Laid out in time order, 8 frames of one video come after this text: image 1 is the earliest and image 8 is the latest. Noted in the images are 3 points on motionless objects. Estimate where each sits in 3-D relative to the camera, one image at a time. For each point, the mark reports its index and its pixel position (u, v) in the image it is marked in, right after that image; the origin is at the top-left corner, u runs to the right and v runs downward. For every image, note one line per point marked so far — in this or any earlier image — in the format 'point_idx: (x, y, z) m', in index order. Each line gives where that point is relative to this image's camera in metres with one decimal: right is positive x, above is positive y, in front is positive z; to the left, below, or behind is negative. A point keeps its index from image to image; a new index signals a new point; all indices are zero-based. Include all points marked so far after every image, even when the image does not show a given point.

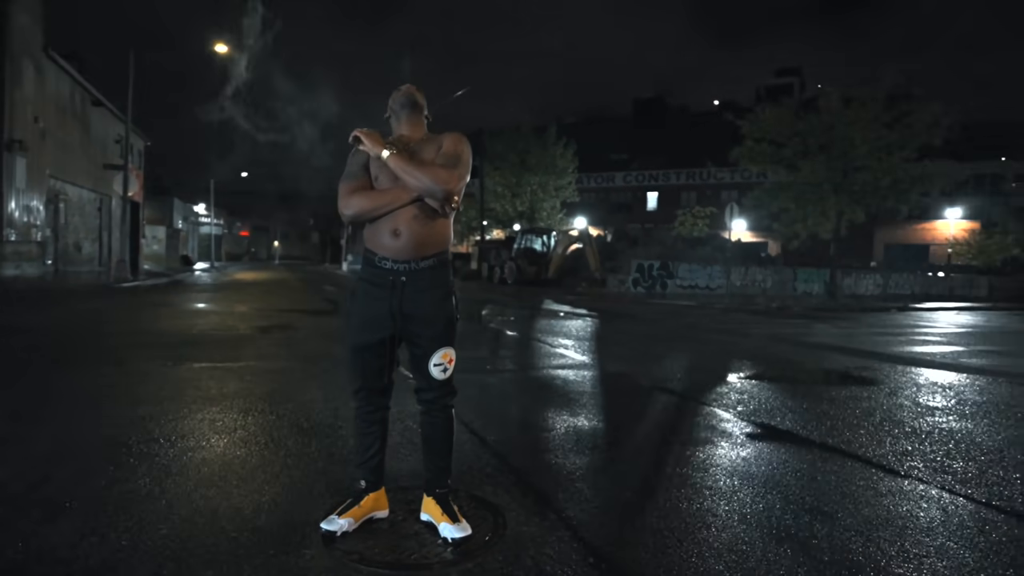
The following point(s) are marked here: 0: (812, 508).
0: (+2.2, -1.6, +4.4) m
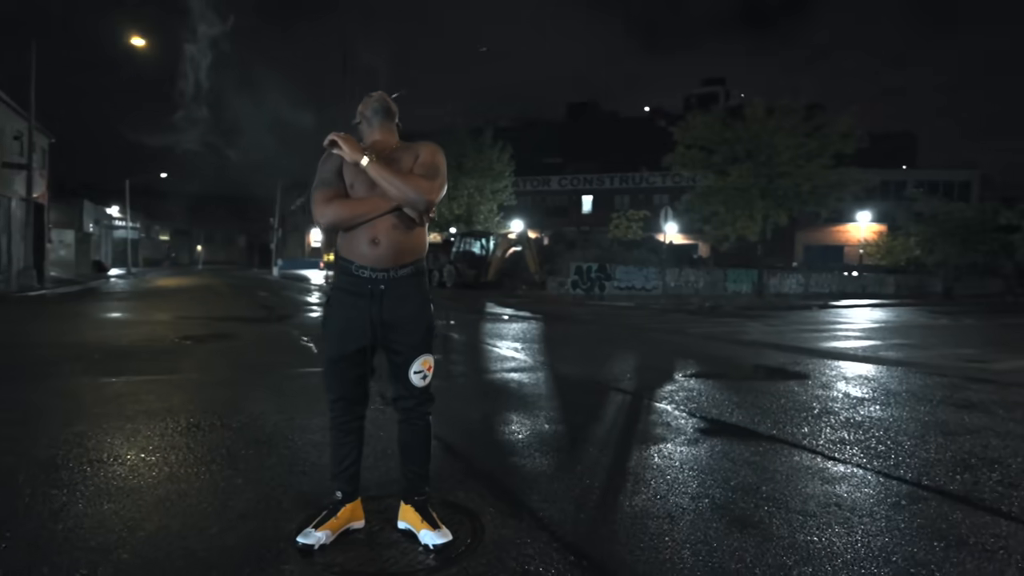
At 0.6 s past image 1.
0: (+2.0, -1.6, +4.7) m
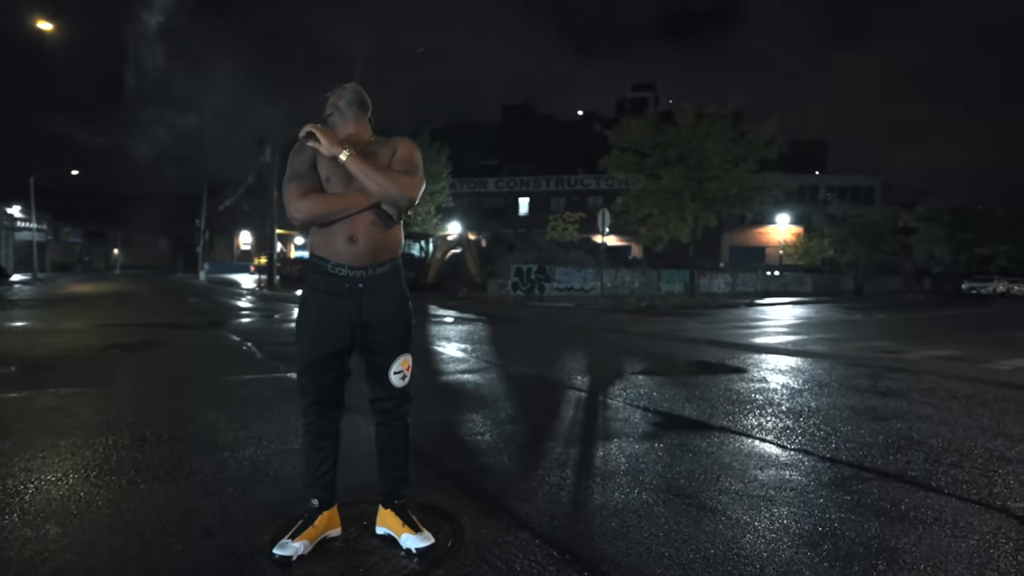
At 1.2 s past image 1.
0: (+1.8, -1.6, +4.9) m
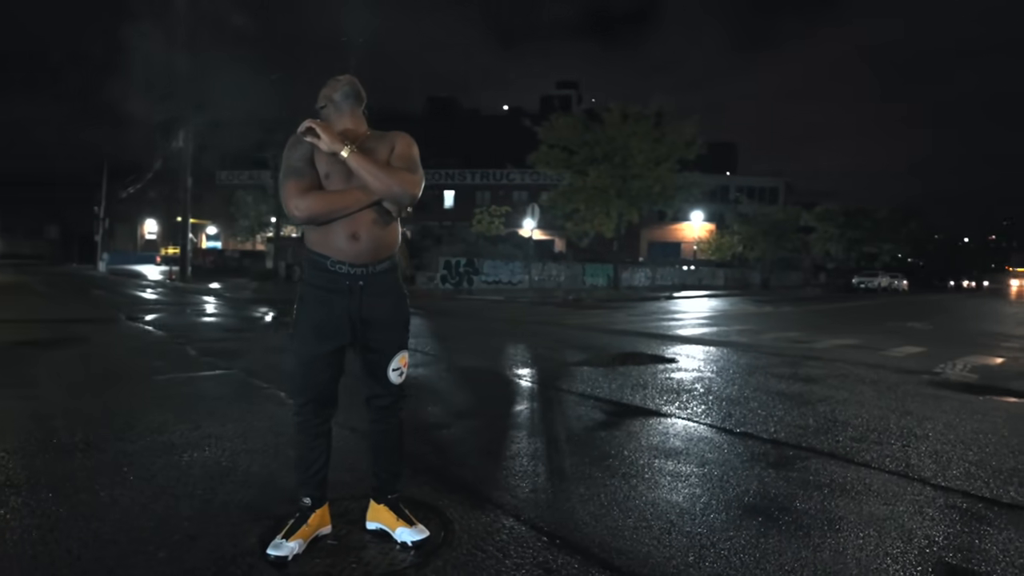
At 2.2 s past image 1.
0: (+1.5, -1.6, +5.3) m
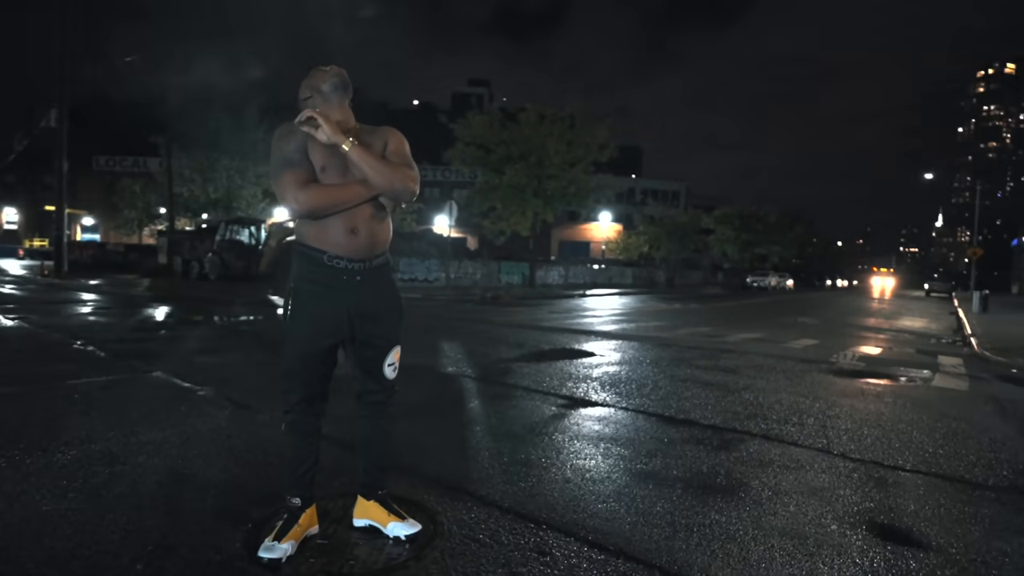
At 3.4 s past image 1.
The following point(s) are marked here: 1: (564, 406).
0: (+1.2, -1.5, +5.6) m
1: (+0.6, -1.4, +7.2) m
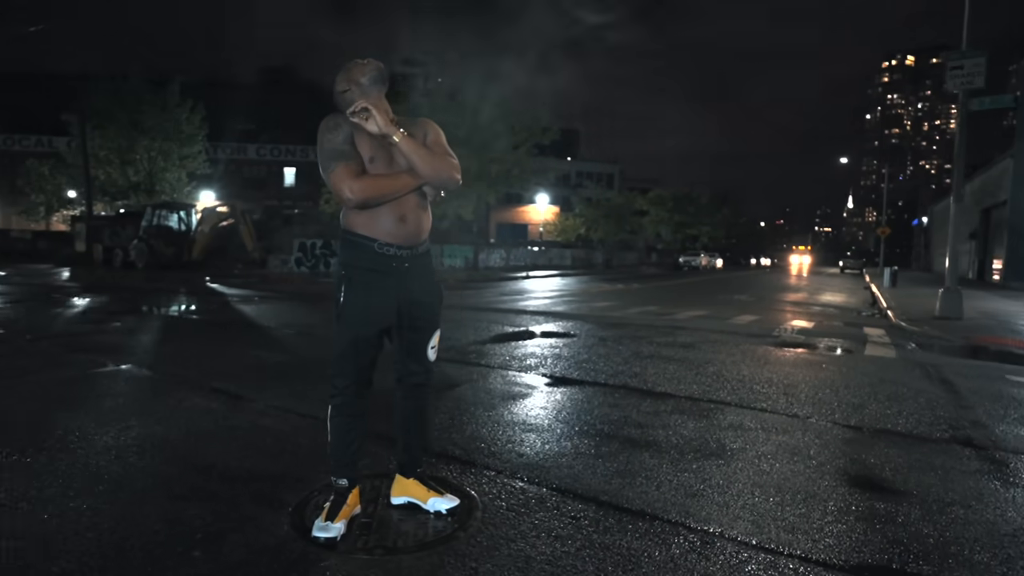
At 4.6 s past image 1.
0: (+1.1, -1.4, +6.0) m
1: (+0.4, -1.2, +7.5) m
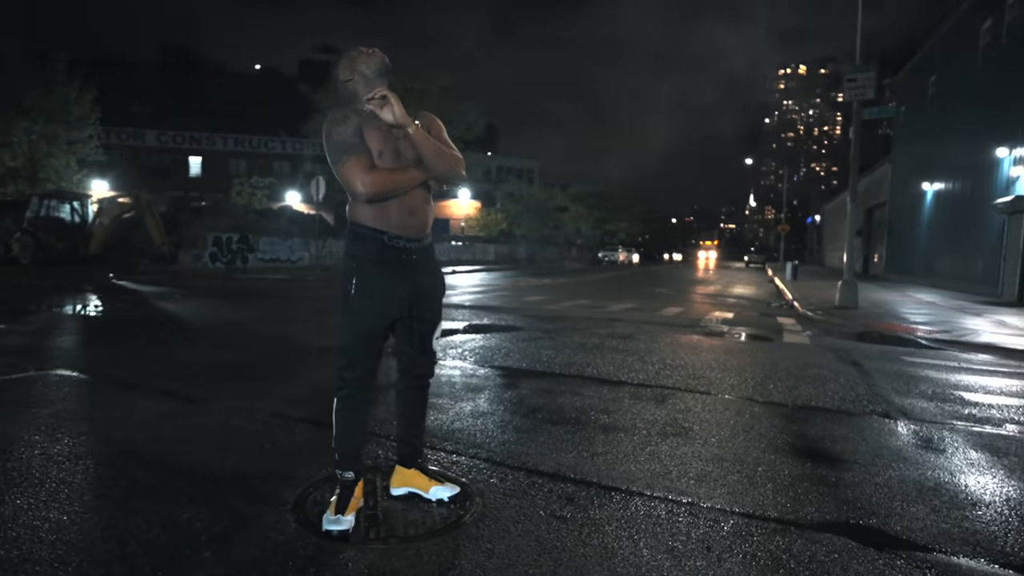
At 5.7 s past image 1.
0: (+0.8, -1.3, +6.2) m
1: (-0.1, -1.2, +7.6) m
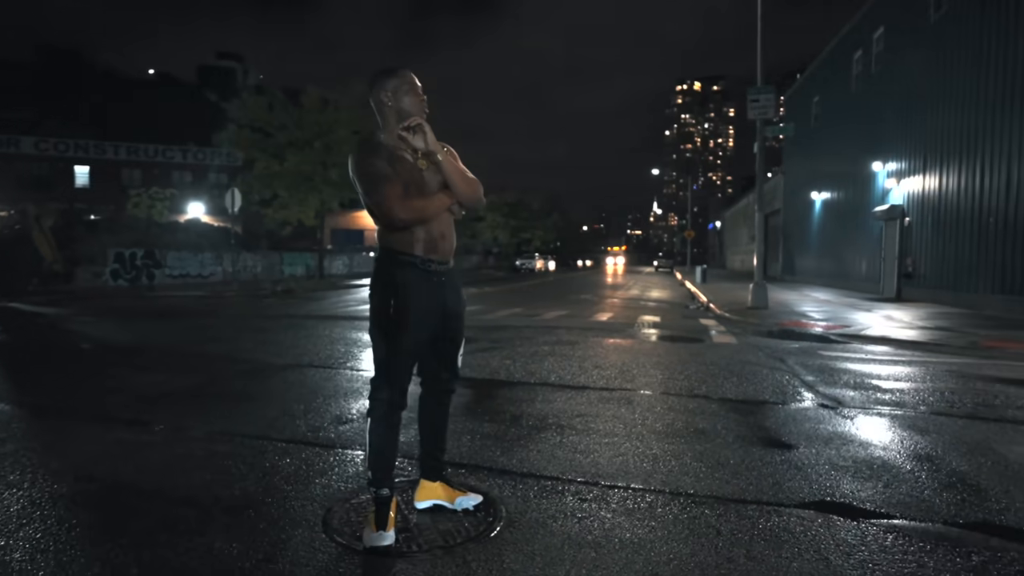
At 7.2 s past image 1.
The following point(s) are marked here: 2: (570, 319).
0: (+0.6, -1.4, +6.6) m
1: (-0.6, -1.3, +7.8) m
2: (+1.7, -0.9, +16.0) m
